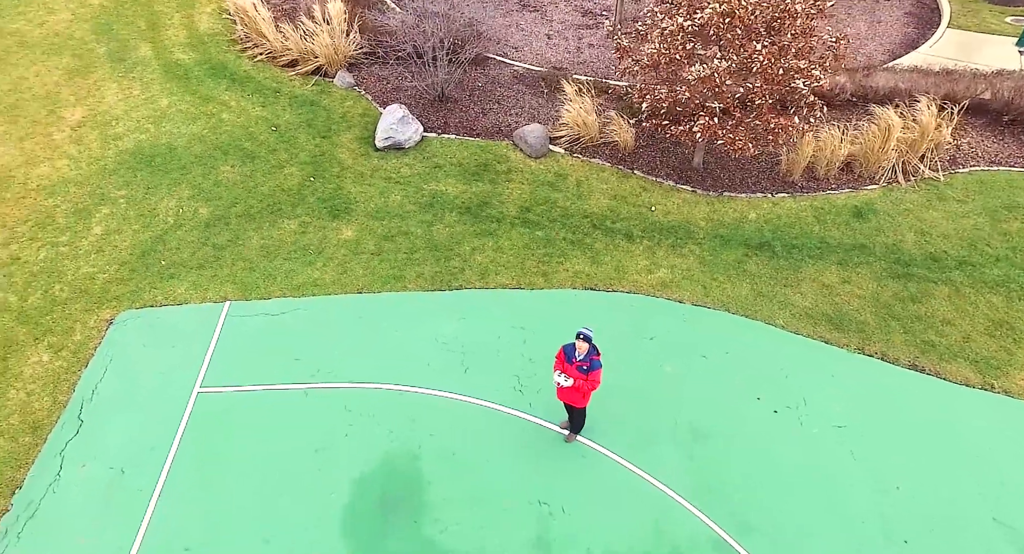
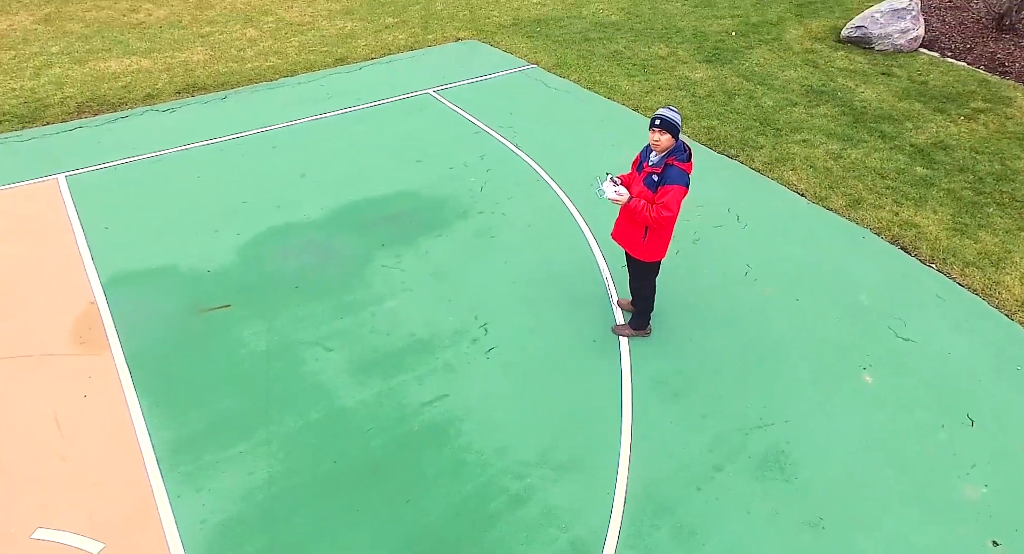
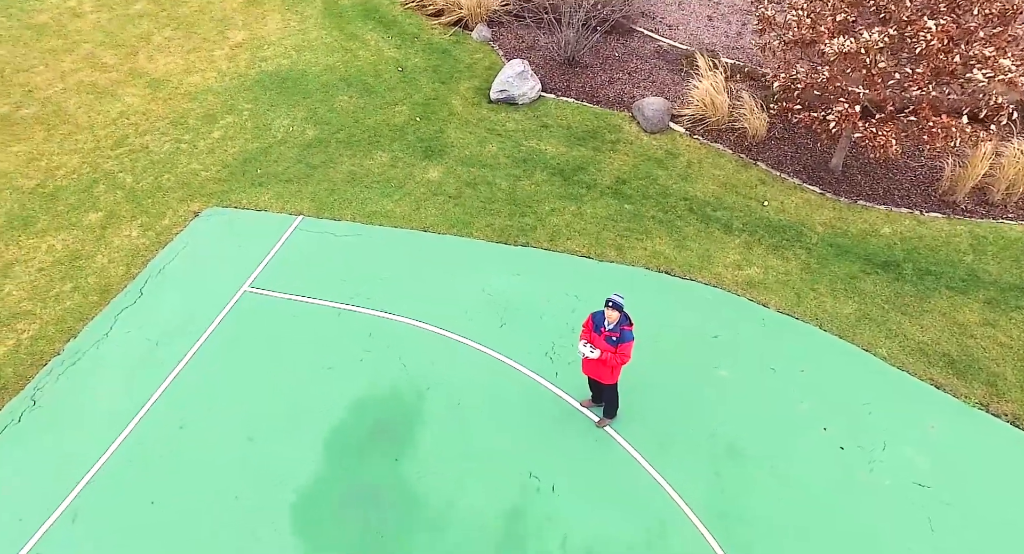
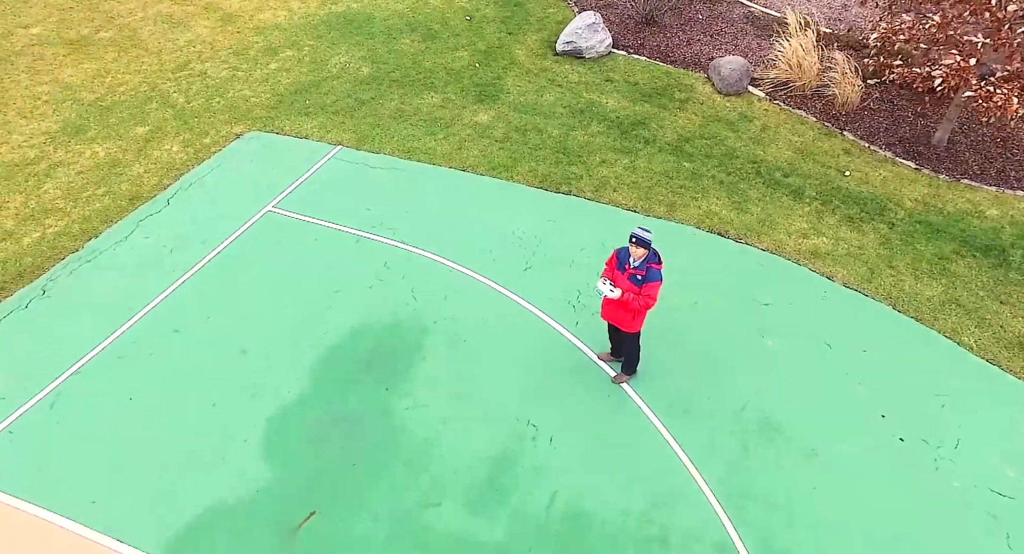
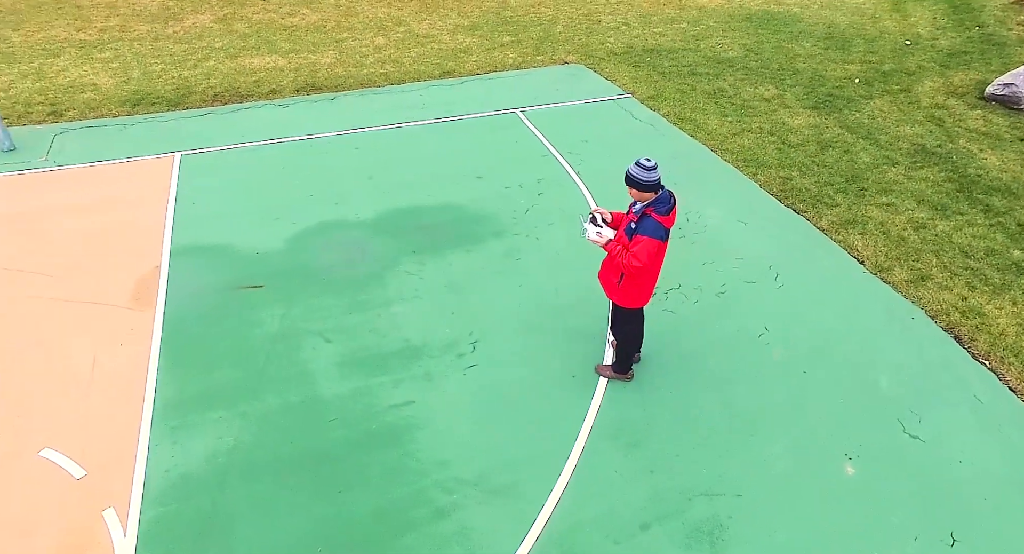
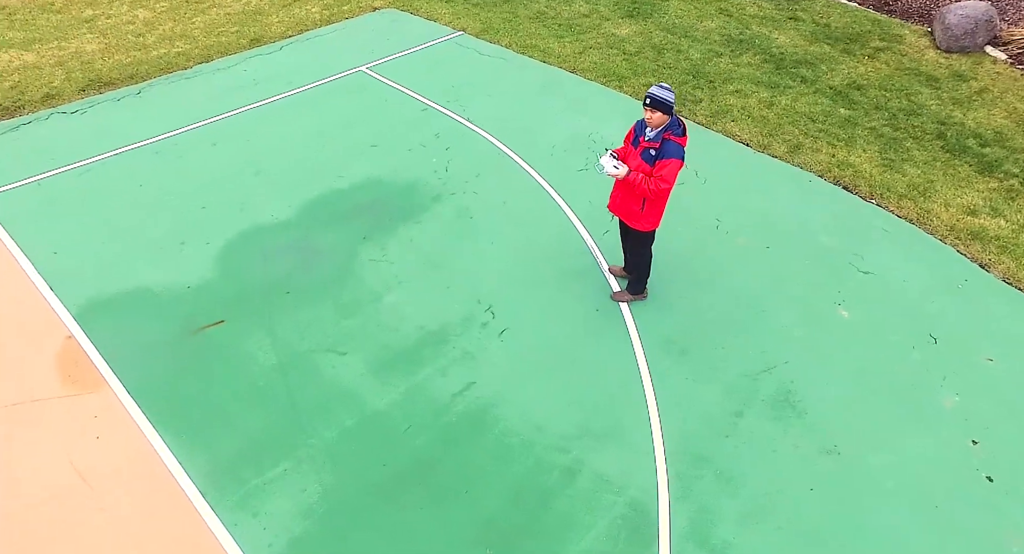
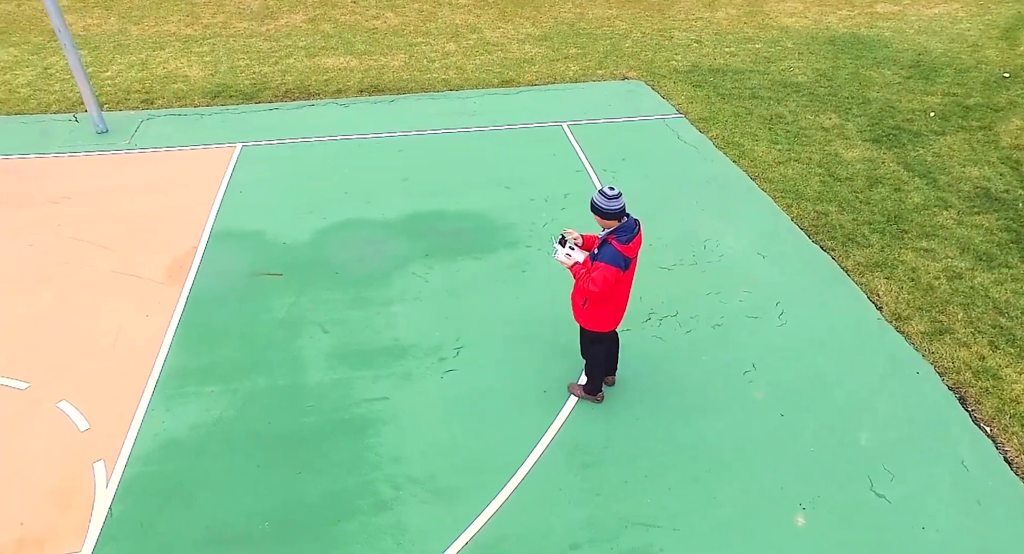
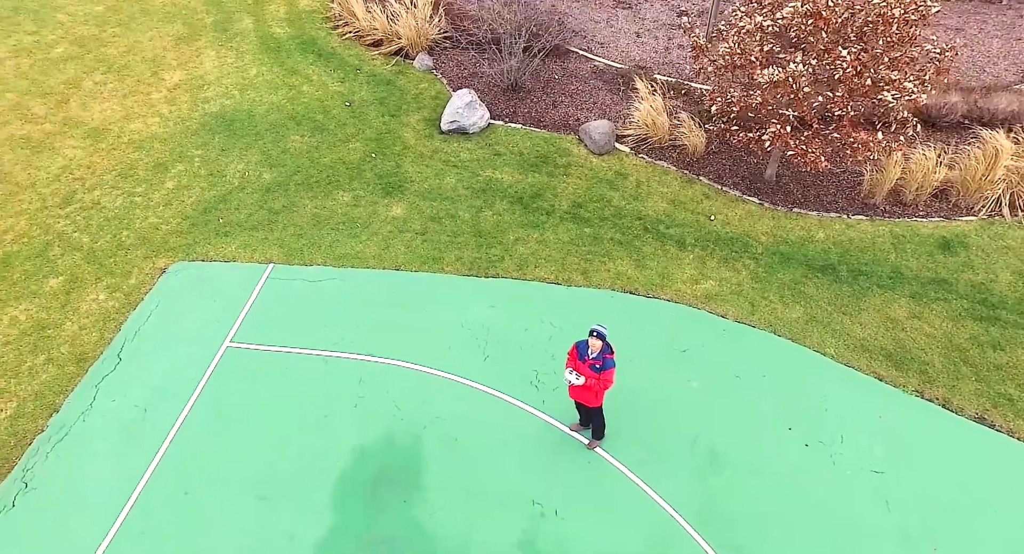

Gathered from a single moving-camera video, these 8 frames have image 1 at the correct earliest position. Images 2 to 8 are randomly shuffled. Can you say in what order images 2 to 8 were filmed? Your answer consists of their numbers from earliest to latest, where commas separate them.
8, 3, 4, 6, 2, 5, 7
